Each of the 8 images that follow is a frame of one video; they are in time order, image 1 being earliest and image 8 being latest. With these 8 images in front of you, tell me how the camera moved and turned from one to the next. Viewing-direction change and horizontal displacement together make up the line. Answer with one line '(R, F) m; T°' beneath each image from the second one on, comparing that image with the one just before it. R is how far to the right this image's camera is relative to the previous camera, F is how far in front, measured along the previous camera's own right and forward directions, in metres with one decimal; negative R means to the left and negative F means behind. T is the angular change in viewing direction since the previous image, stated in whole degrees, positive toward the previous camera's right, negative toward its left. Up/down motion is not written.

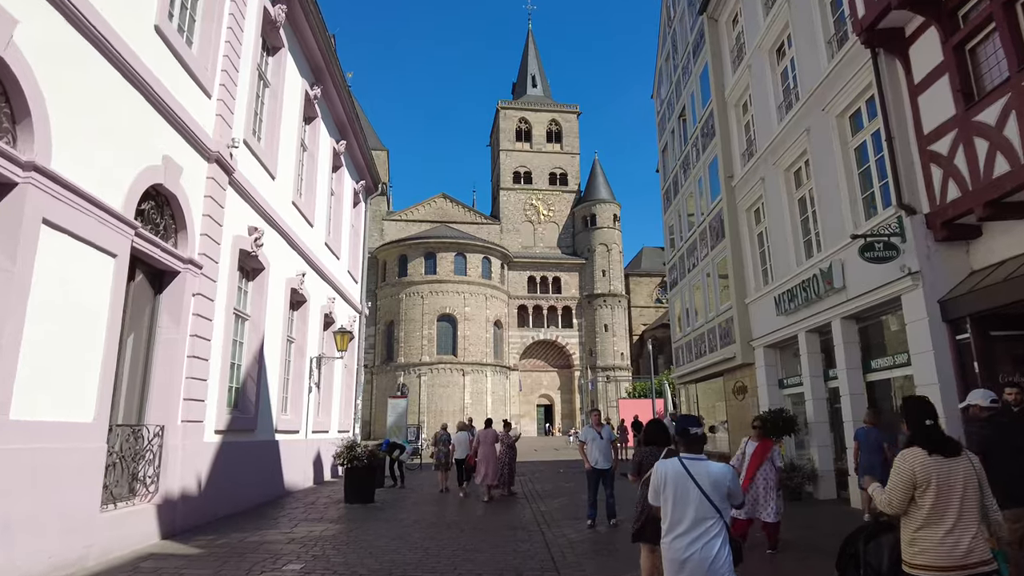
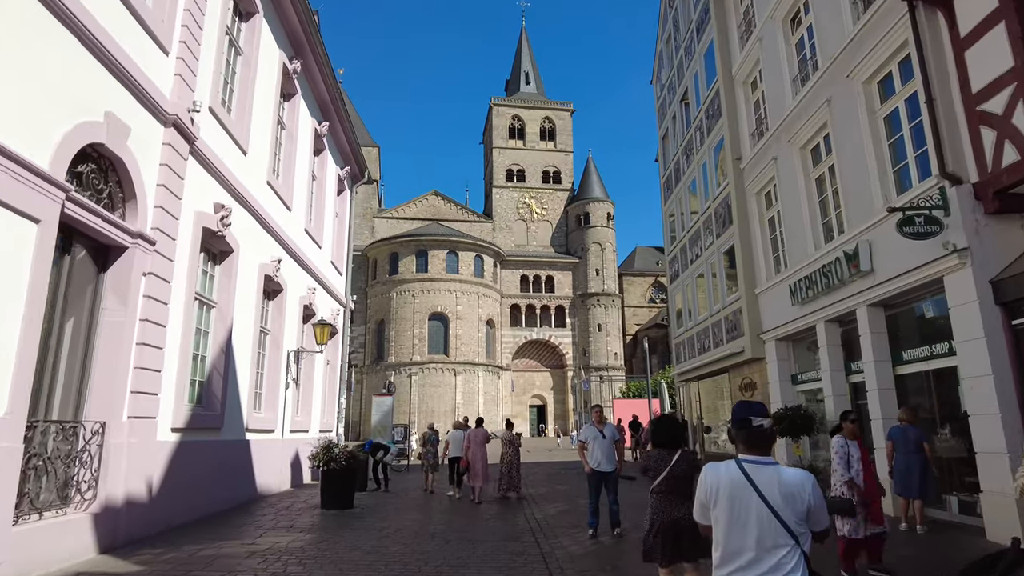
(0.0, +1.0) m; +1°
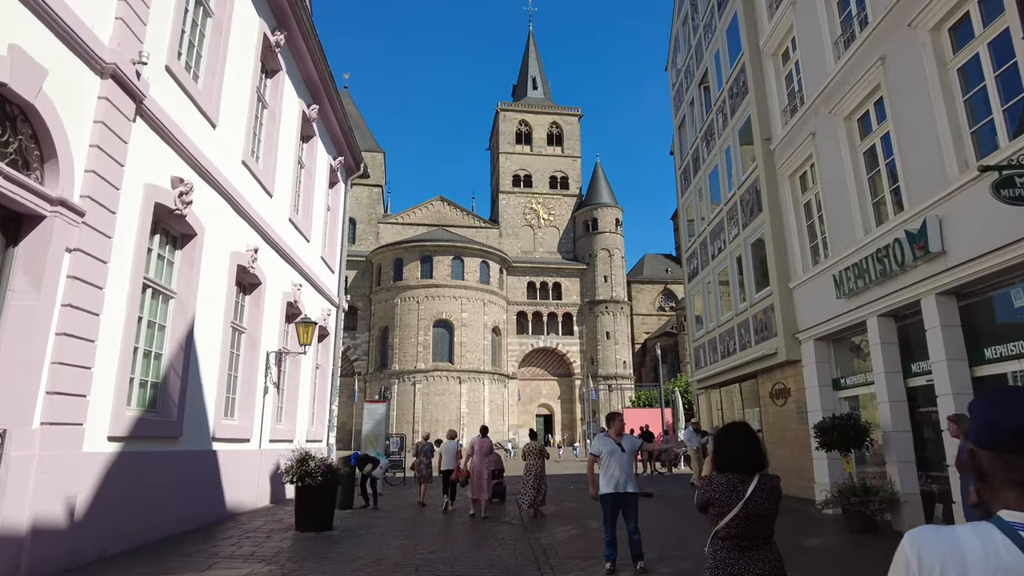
(+0.1, +1.4) m; -1°
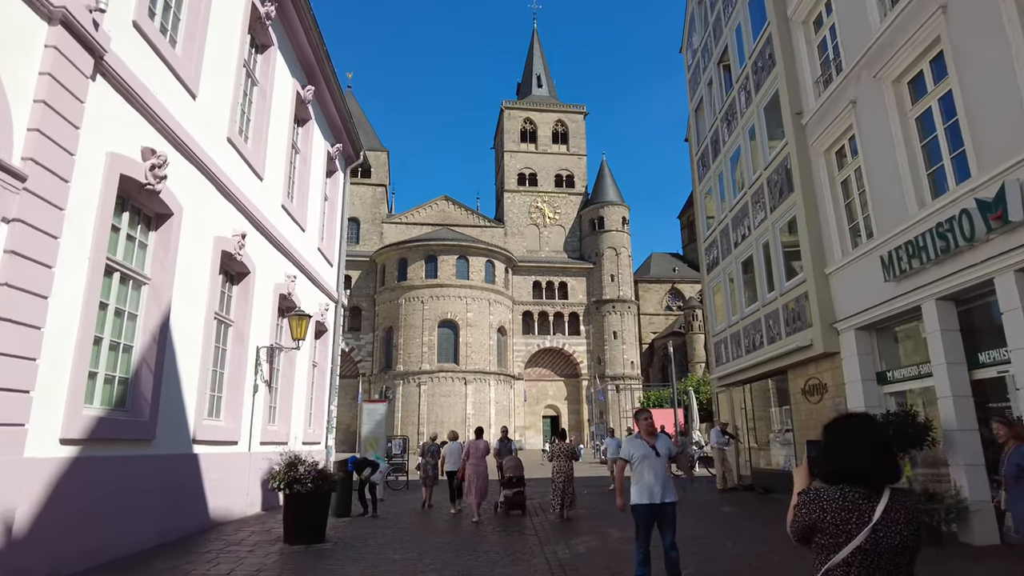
(-0.1, +1.0) m; 0°
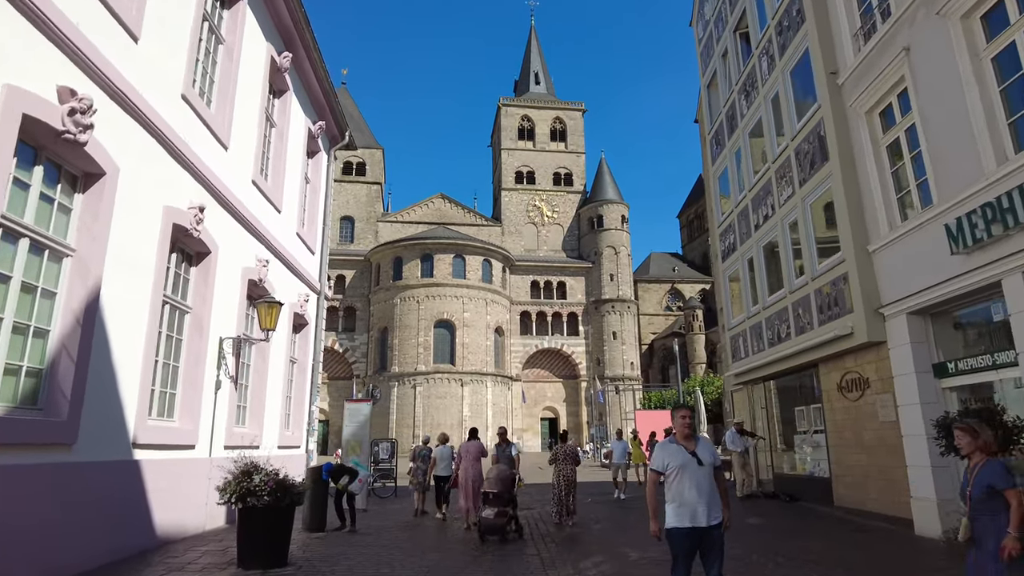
(0.0, +1.4) m; 0°
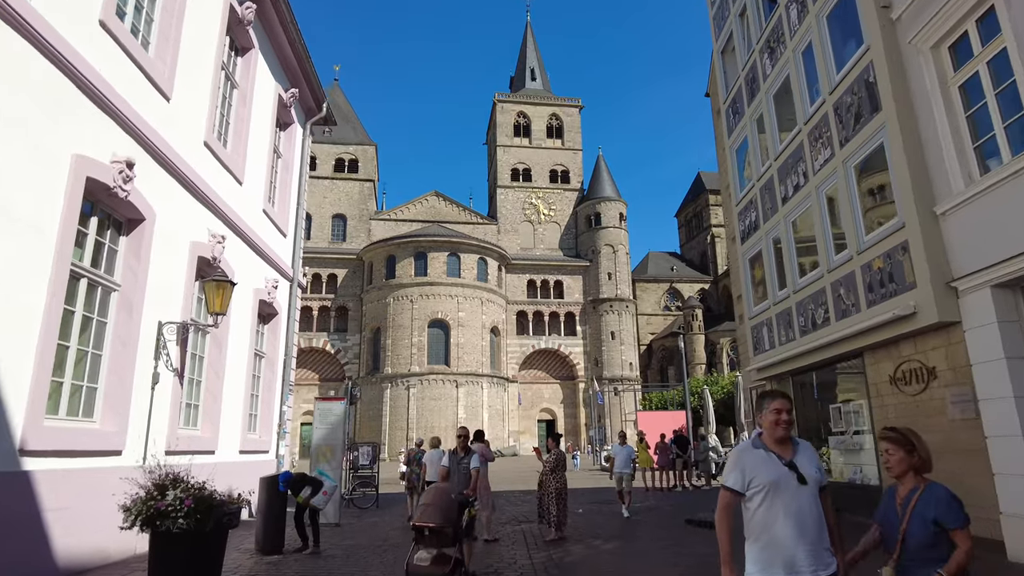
(0.0, +1.6) m; 0°
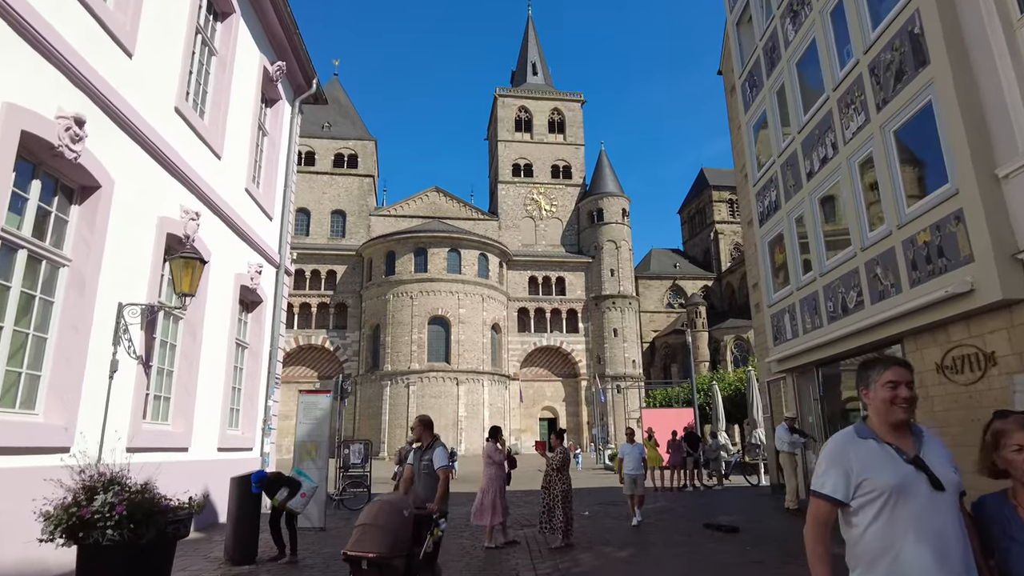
(0.0, +0.9) m; 0°
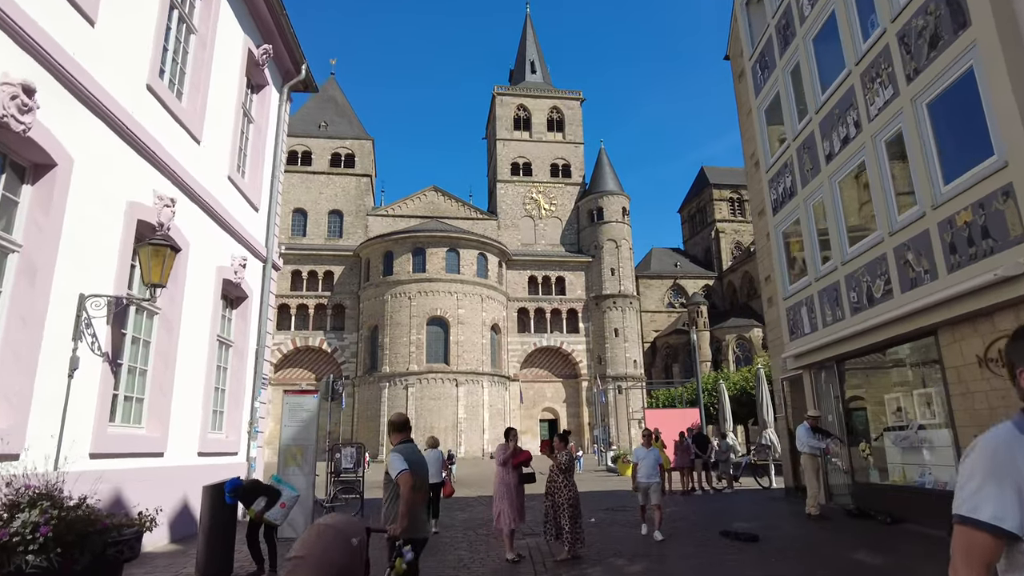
(0.0, +0.7) m; 0°
